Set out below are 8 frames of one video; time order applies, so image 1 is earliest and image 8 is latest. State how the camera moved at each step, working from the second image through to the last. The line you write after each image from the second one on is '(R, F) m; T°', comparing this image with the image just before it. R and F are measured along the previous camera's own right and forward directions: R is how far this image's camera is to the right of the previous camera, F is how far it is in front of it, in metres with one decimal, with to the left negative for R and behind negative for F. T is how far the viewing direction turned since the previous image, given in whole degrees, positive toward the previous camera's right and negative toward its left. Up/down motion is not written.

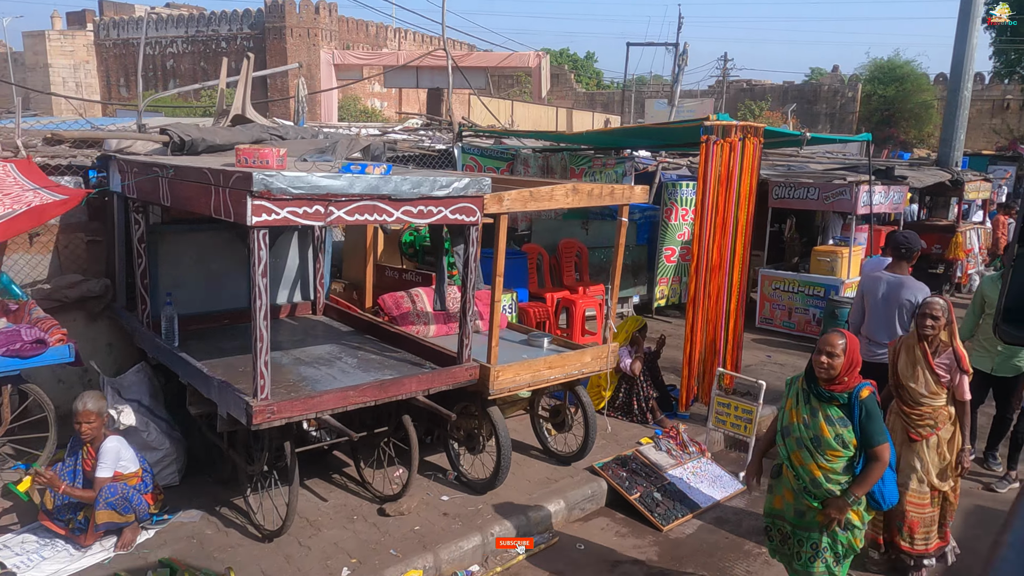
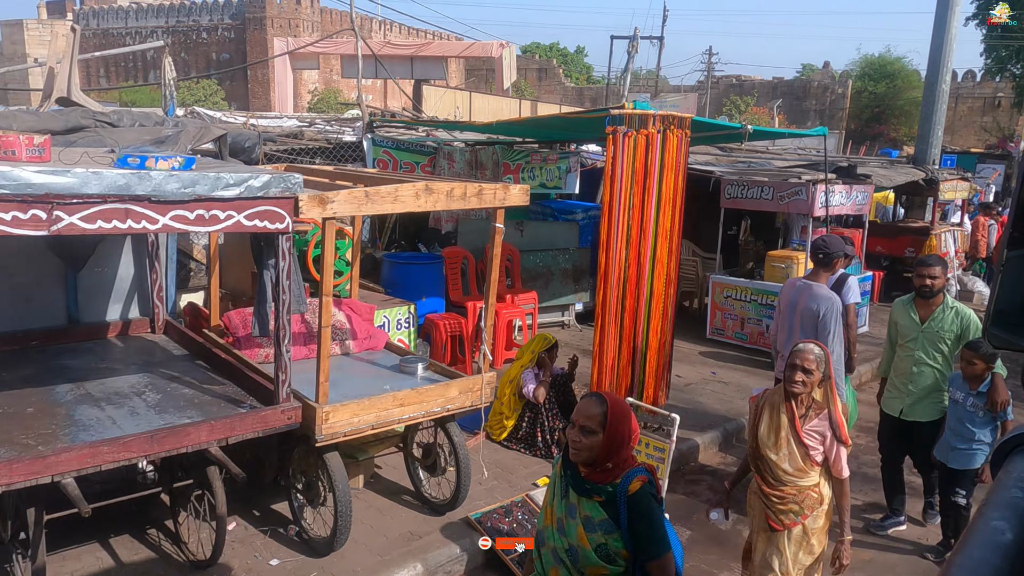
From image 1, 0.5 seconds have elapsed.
(+0.8, +0.8) m; 0°
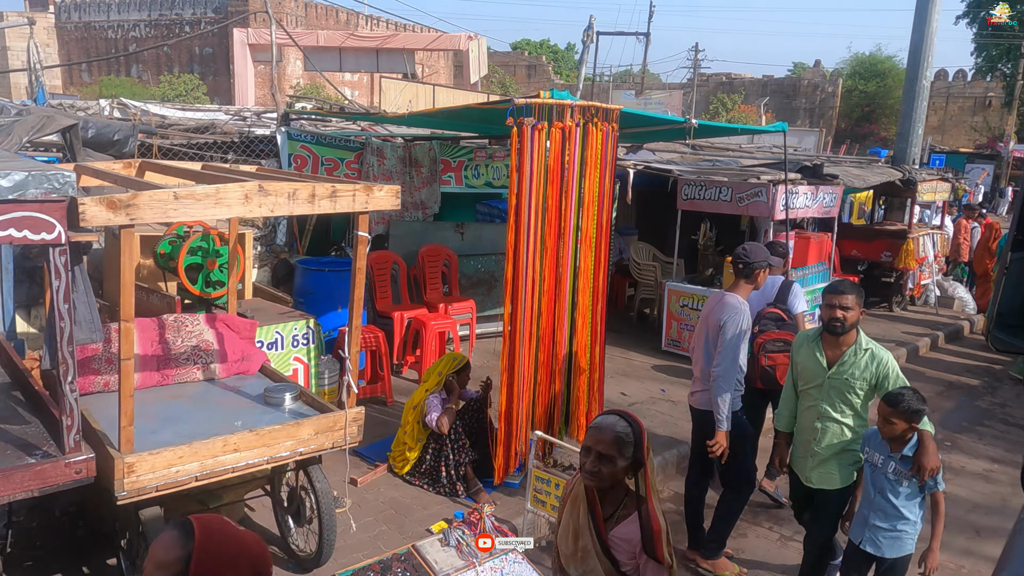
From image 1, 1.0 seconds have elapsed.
(+0.6, +0.6) m; 0°
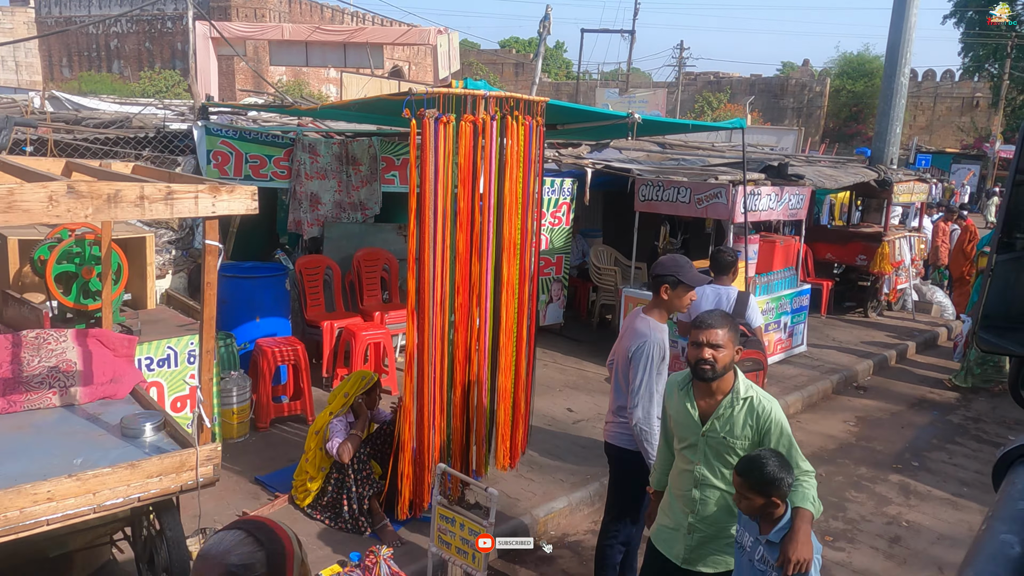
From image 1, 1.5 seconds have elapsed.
(+0.5, +0.5) m; +1°
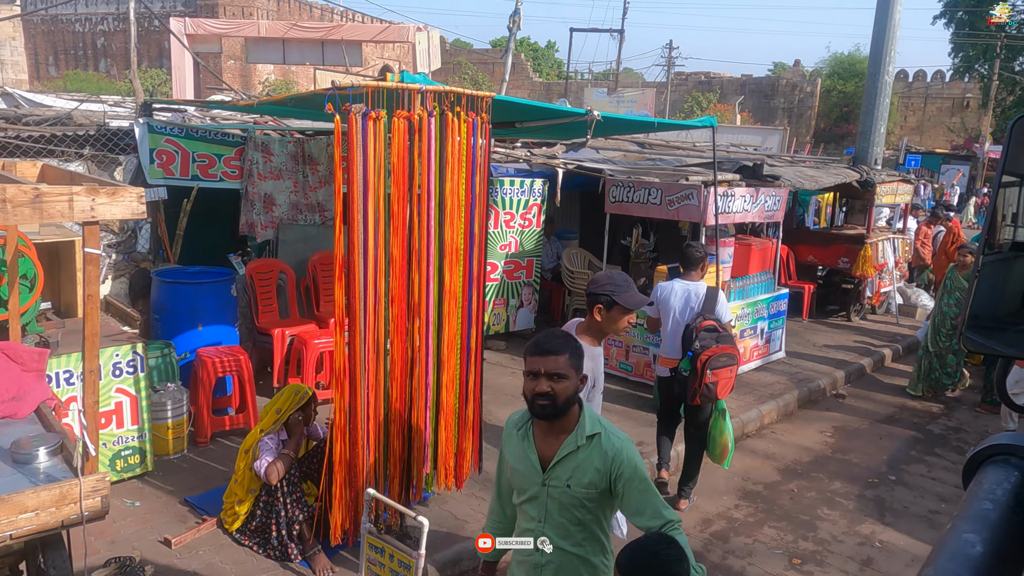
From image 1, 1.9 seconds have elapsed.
(+0.3, +0.3) m; 0°
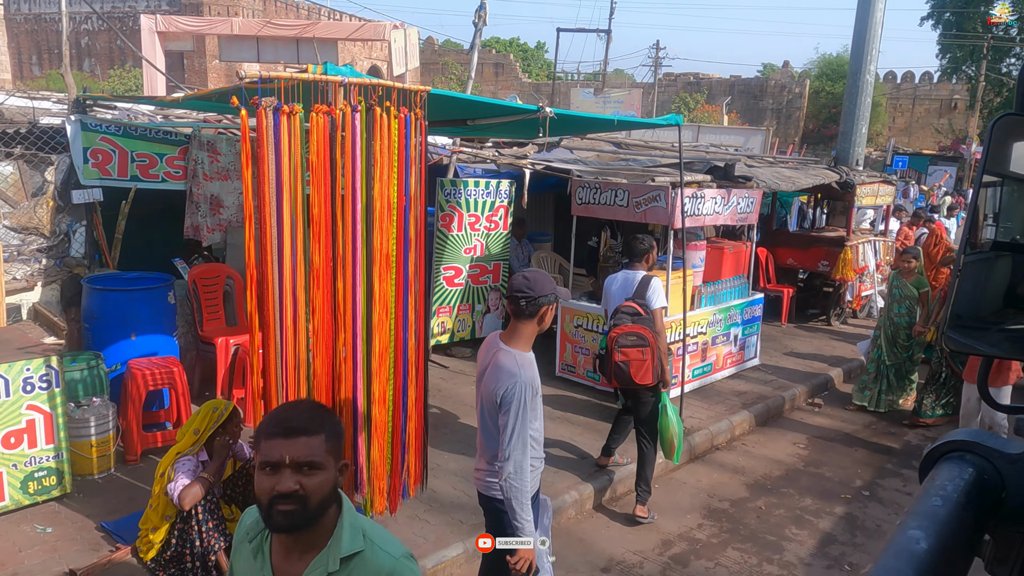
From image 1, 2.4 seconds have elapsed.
(+0.3, +0.3) m; +1°
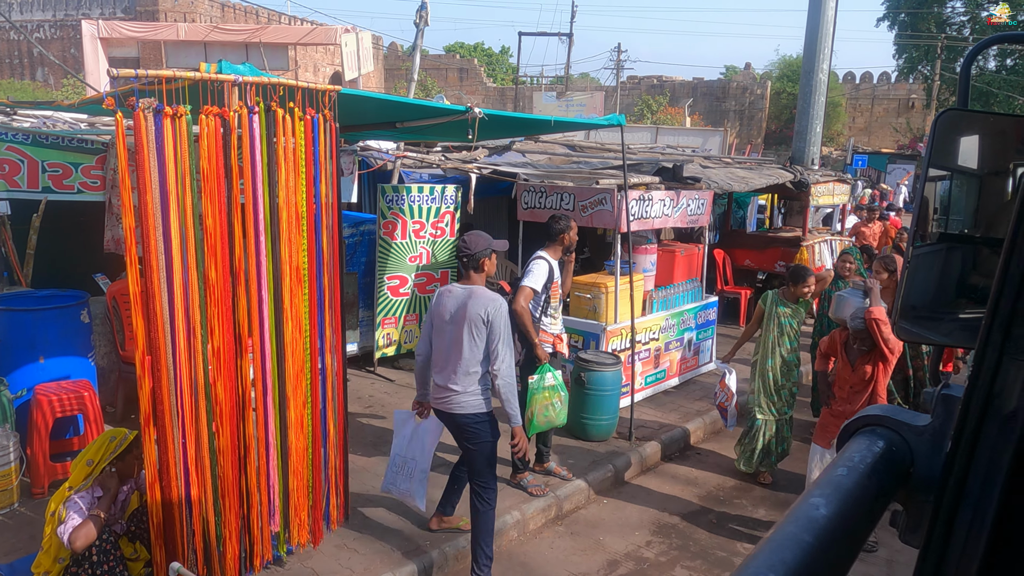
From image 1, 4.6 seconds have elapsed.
(+0.2, +0.2) m; +2°
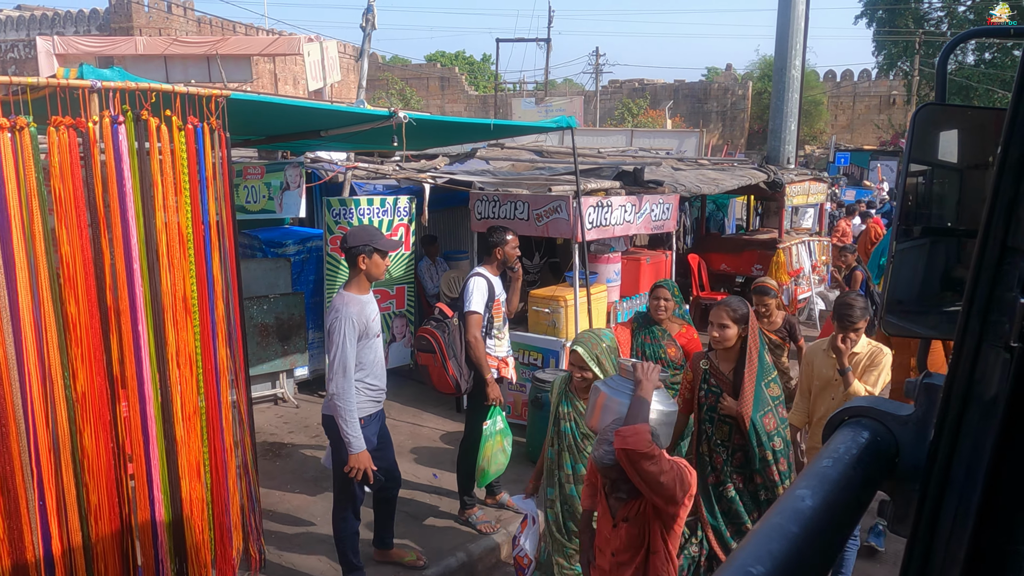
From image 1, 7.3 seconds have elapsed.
(+0.3, +0.4) m; +1°
